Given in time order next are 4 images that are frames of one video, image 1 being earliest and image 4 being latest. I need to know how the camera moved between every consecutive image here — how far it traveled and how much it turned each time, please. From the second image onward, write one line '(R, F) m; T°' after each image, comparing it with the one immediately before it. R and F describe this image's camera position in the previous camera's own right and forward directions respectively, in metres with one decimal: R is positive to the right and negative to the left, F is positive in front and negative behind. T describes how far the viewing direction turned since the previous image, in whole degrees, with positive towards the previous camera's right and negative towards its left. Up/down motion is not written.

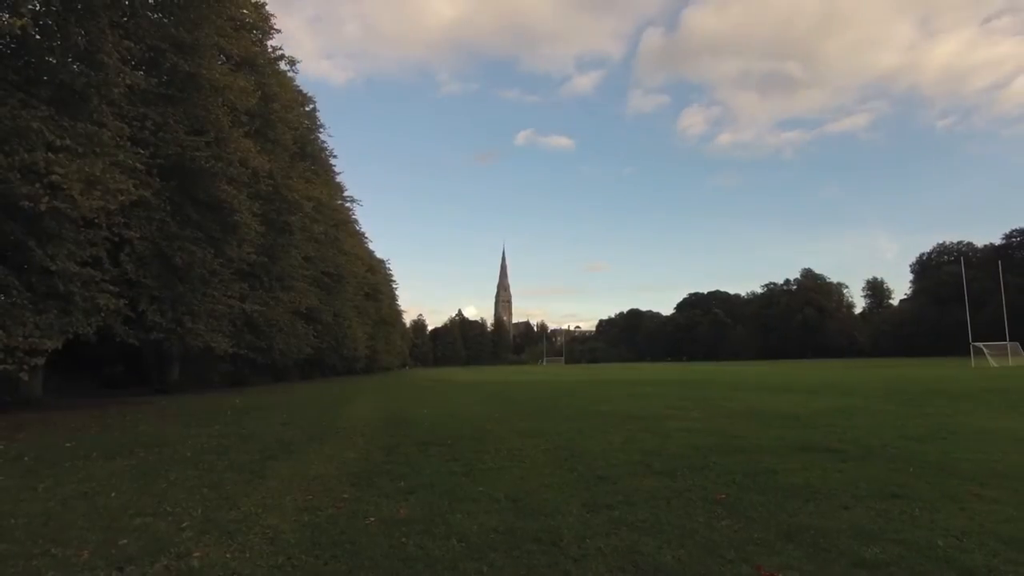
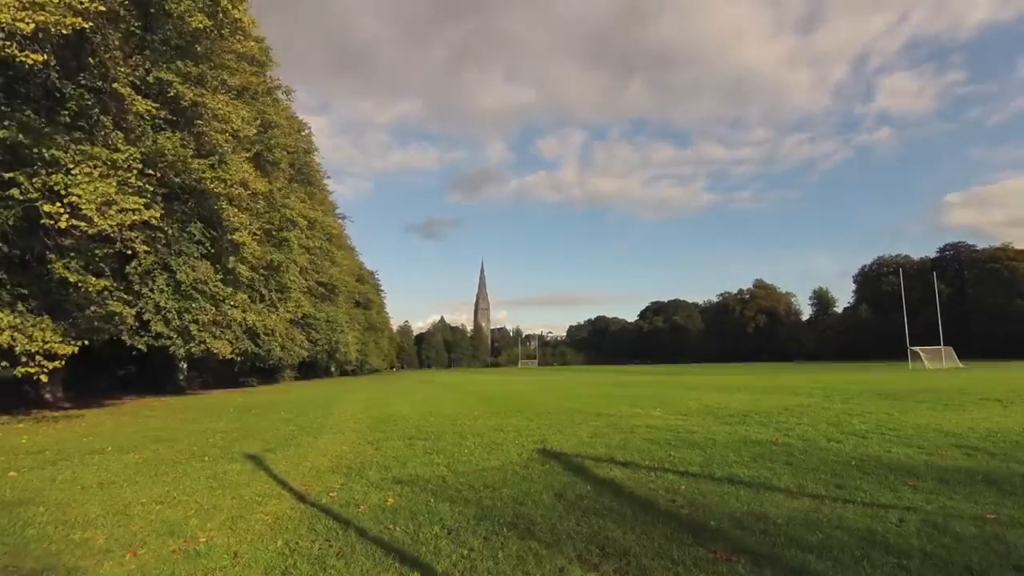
(+0.5, -1.1) m; 0°
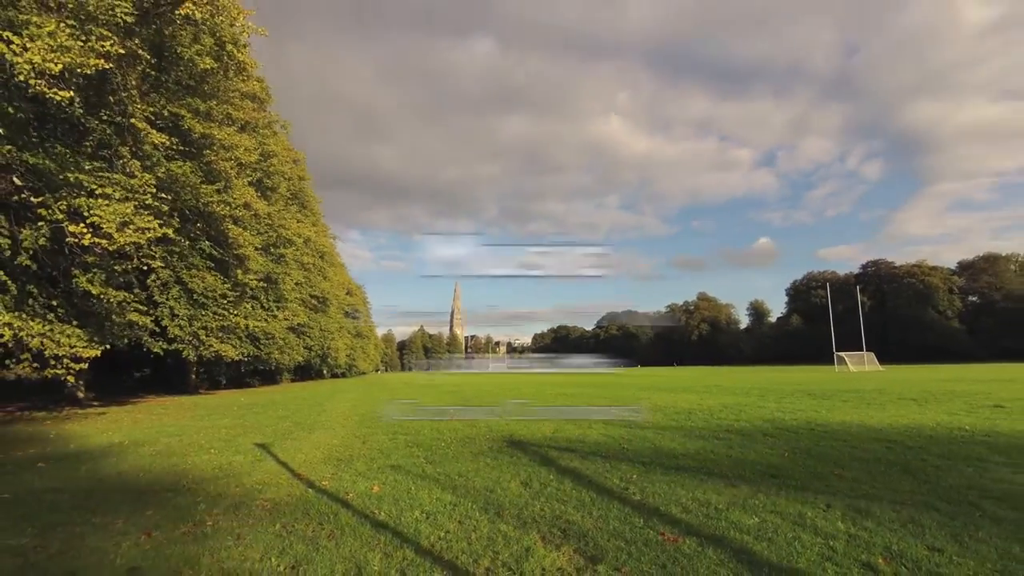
(+0.6, -1.6) m; 0°
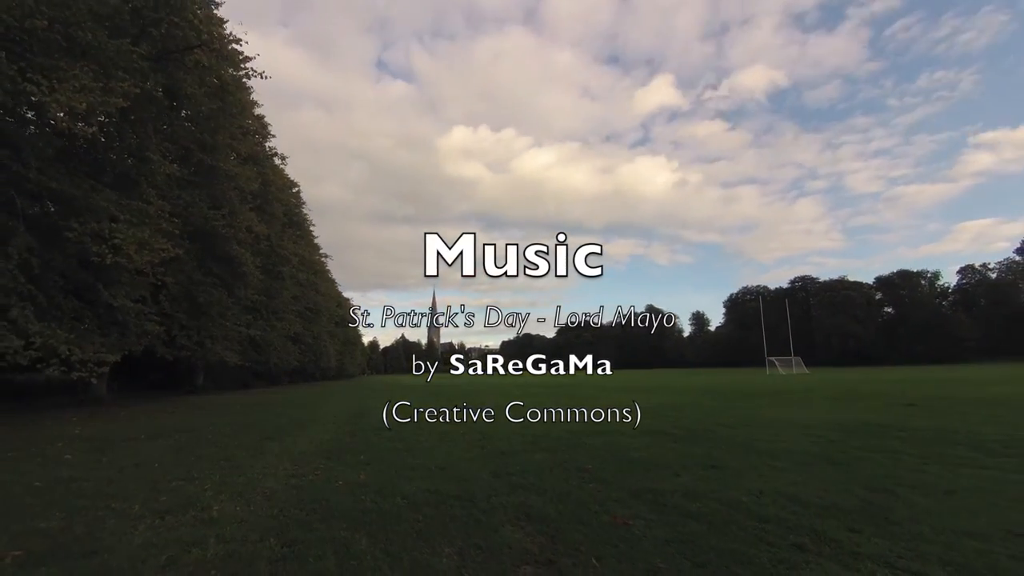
(+0.7, -1.9) m; 0°
